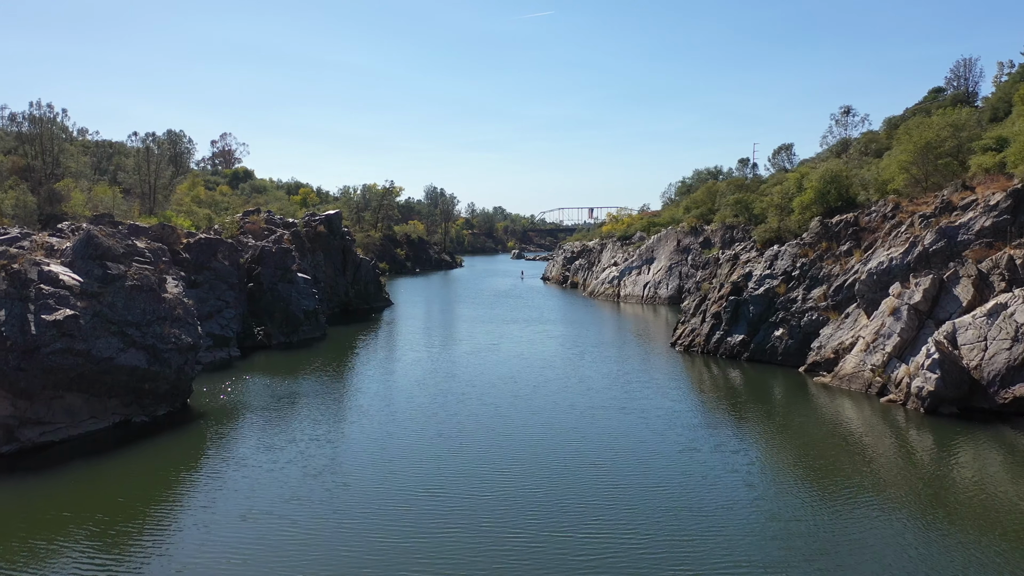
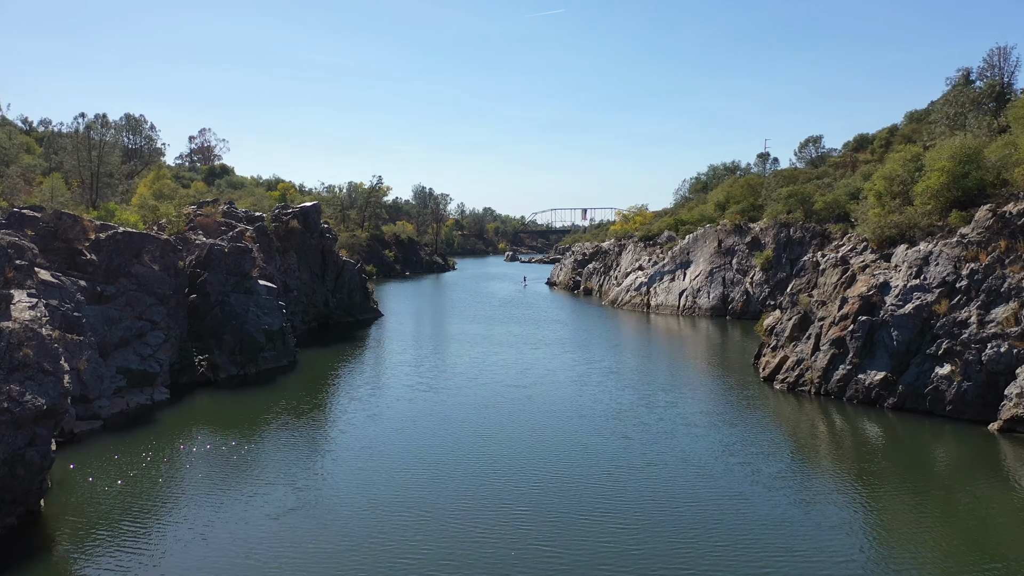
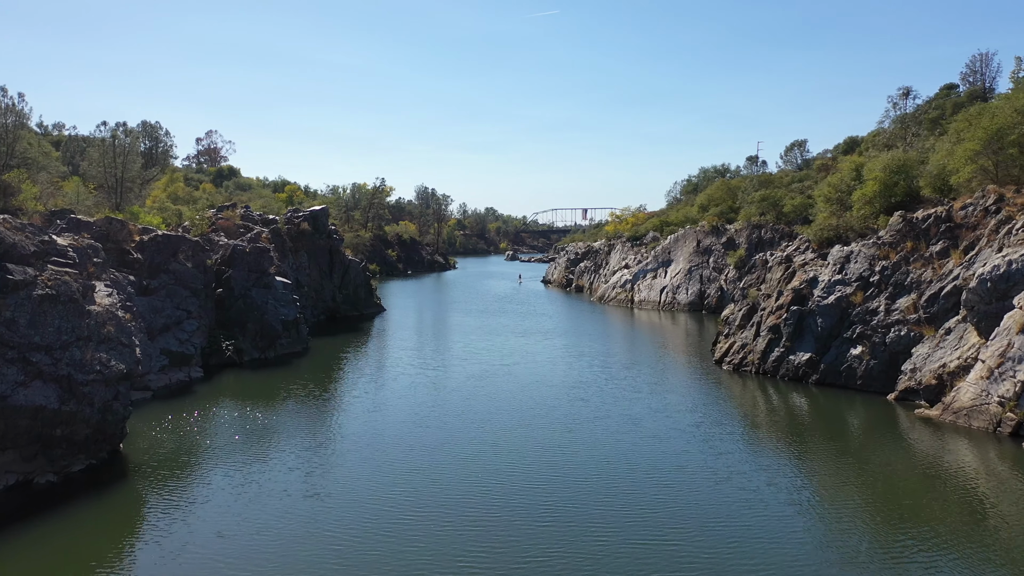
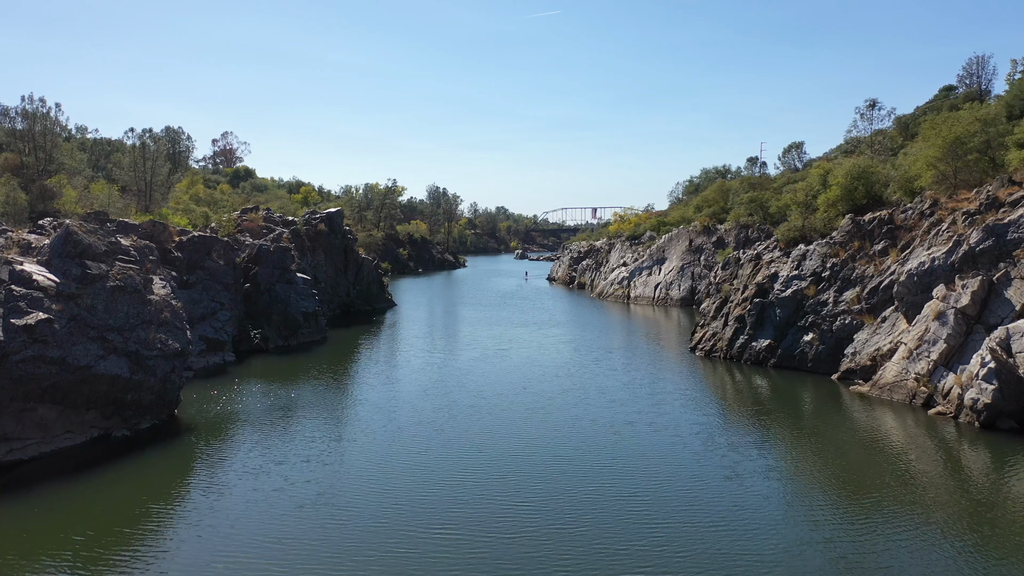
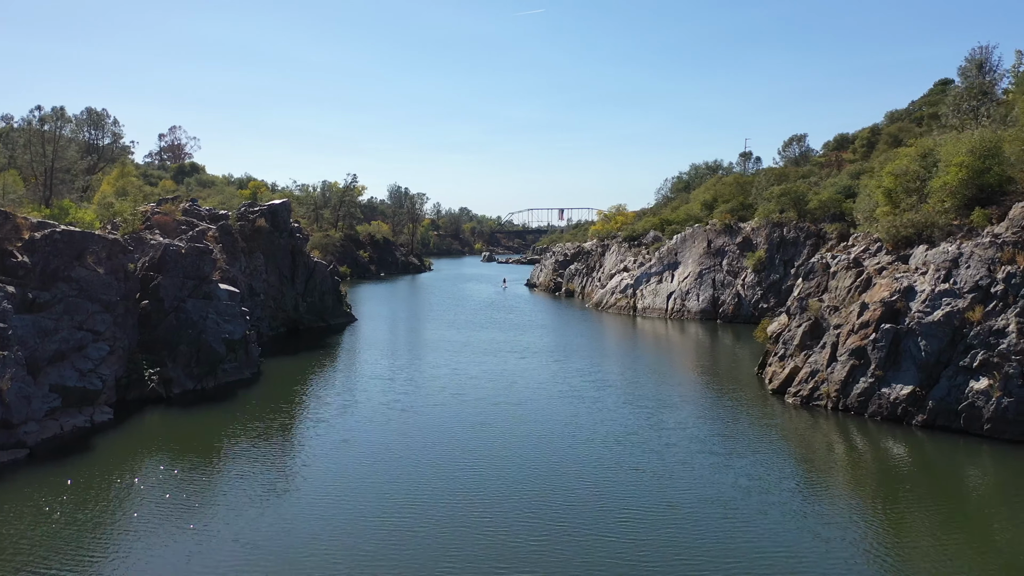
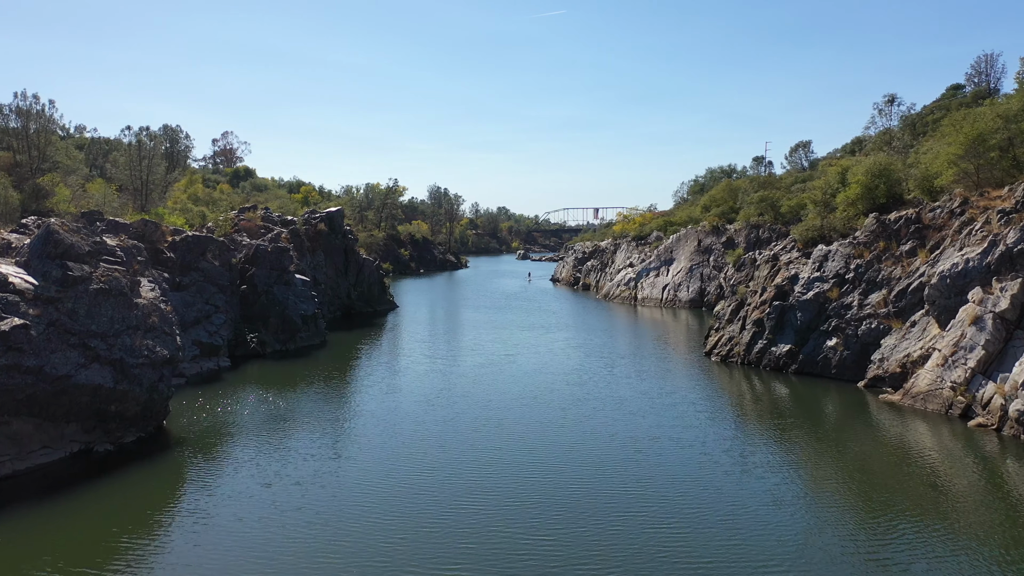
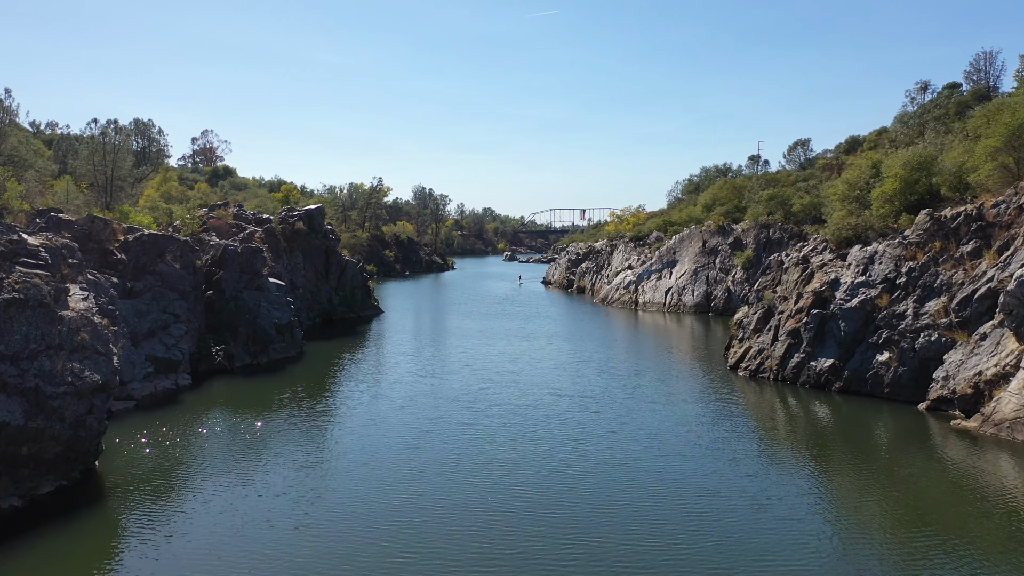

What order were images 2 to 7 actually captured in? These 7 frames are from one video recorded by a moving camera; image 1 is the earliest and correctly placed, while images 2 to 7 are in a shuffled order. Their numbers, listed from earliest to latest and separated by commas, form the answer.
4, 6, 3, 7, 2, 5
